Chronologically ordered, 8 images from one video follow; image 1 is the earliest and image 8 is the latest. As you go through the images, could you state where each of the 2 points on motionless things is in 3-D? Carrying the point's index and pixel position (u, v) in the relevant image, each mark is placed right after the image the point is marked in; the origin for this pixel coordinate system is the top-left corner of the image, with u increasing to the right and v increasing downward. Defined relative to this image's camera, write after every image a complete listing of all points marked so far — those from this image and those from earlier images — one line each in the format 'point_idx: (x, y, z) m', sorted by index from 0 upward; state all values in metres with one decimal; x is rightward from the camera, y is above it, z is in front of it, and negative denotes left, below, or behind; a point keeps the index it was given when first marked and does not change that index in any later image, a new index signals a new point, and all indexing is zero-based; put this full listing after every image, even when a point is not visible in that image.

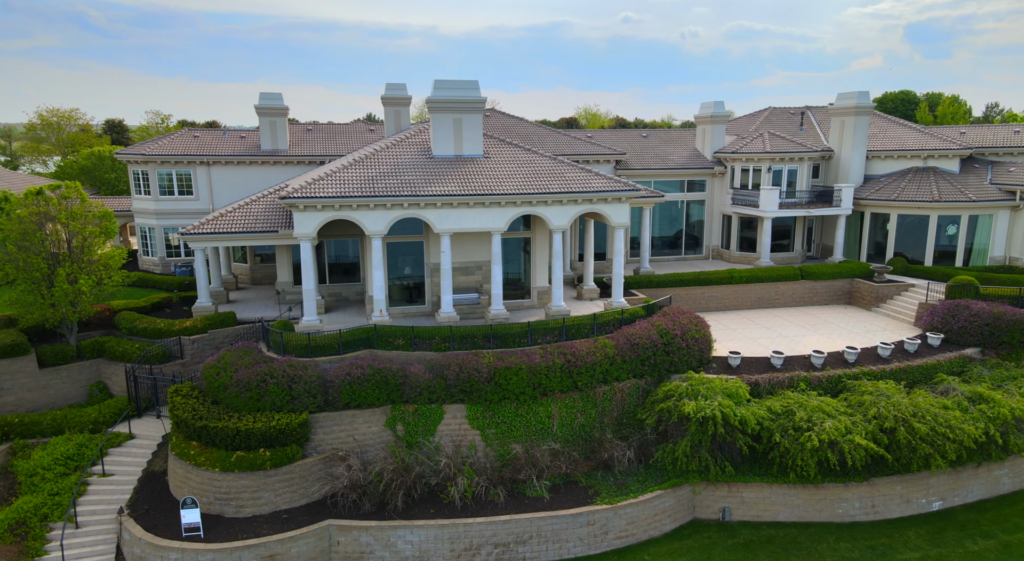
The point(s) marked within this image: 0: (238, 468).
0: (-7.7, -5.3, +18.1) m
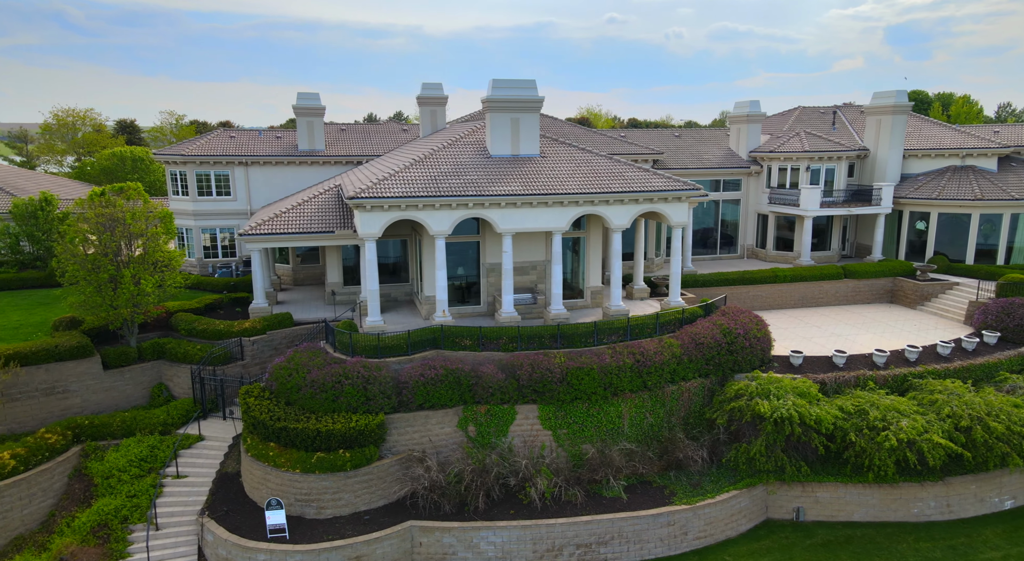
0: (-5.4, -5.3, +18.0) m
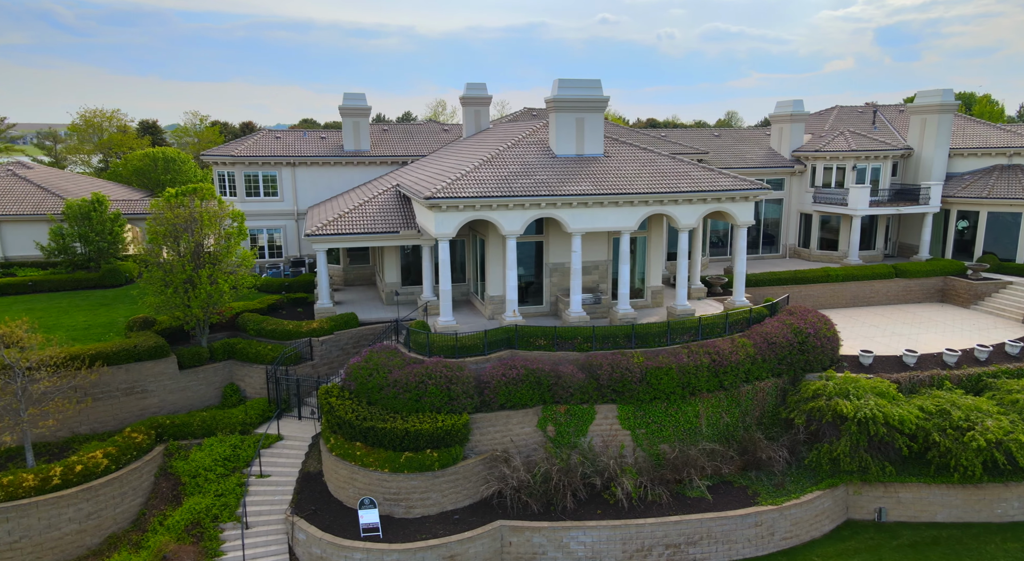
0: (-2.9, -5.3, +18.0) m
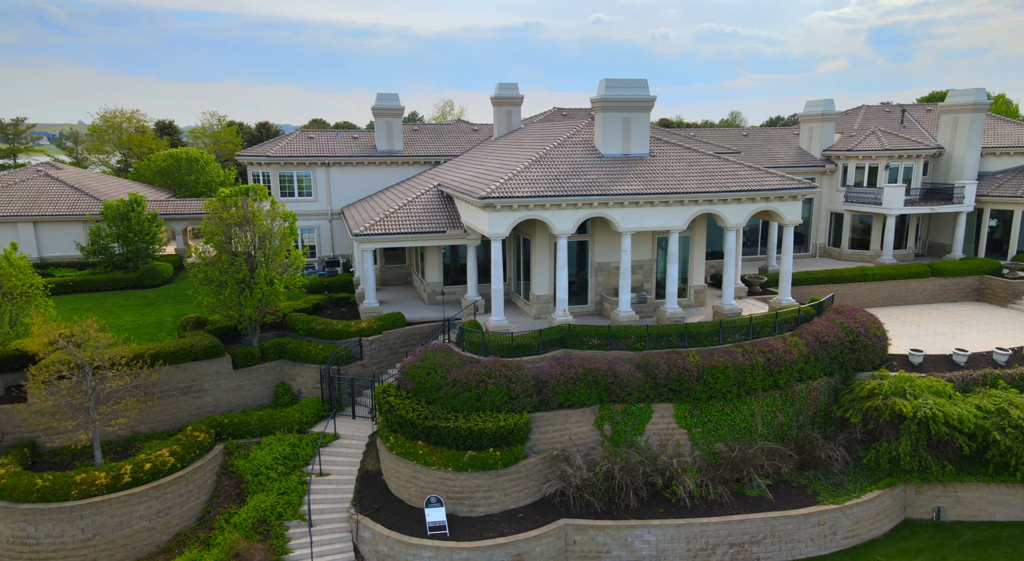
0: (-1.1, -5.3, +18.1) m
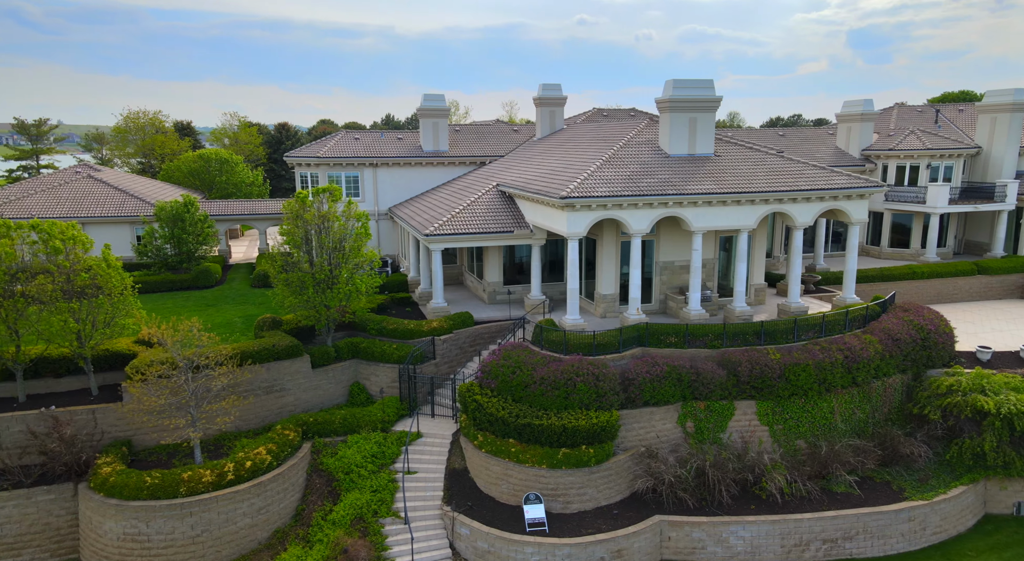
0: (+1.5, -5.3, +18.2) m
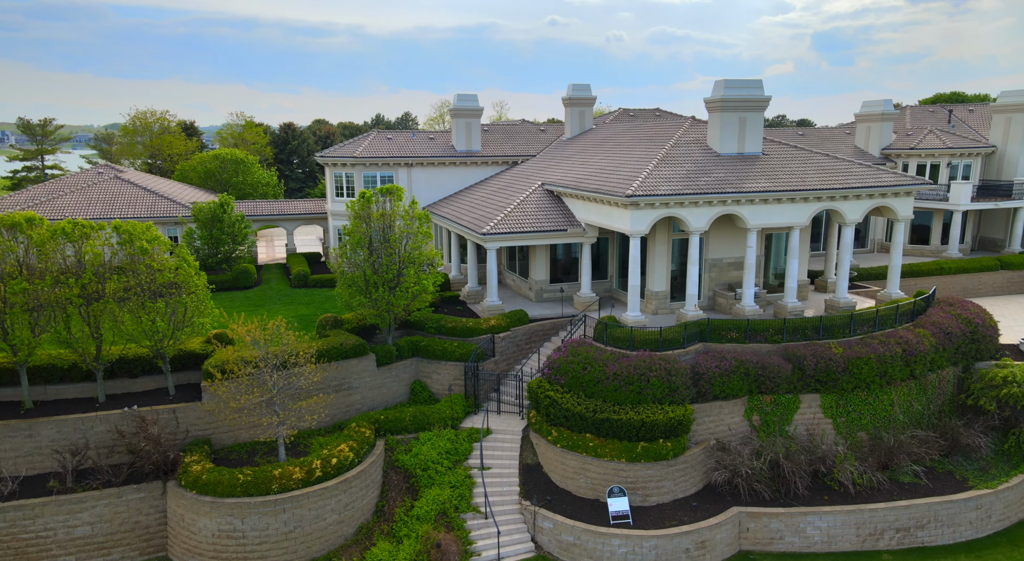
0: (+3.9, -5.2, +18.5) m
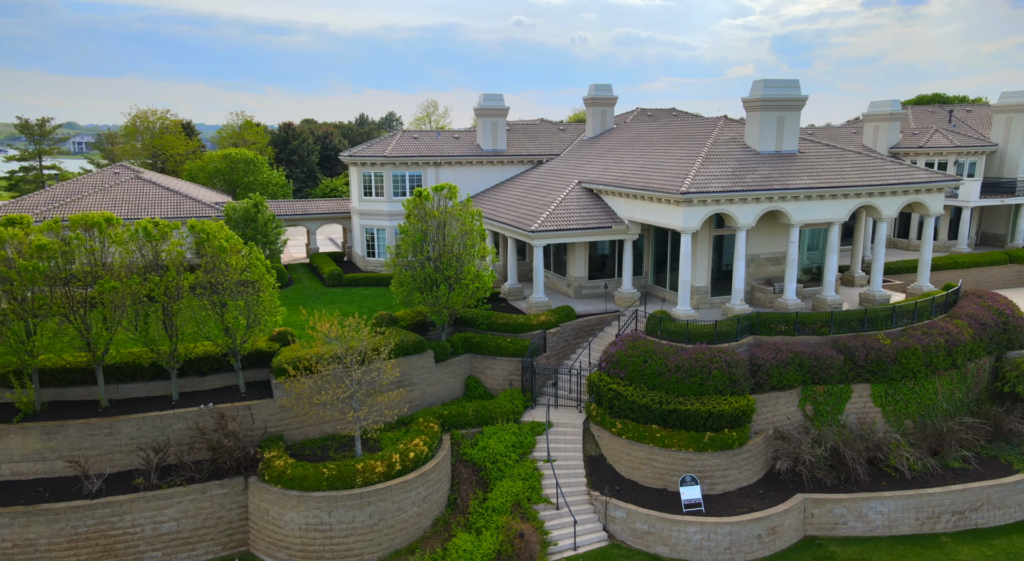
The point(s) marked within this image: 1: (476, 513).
0: (+6.0, -5.0, +19.1) m
1: (-1.0, -6.7, +18.3) m
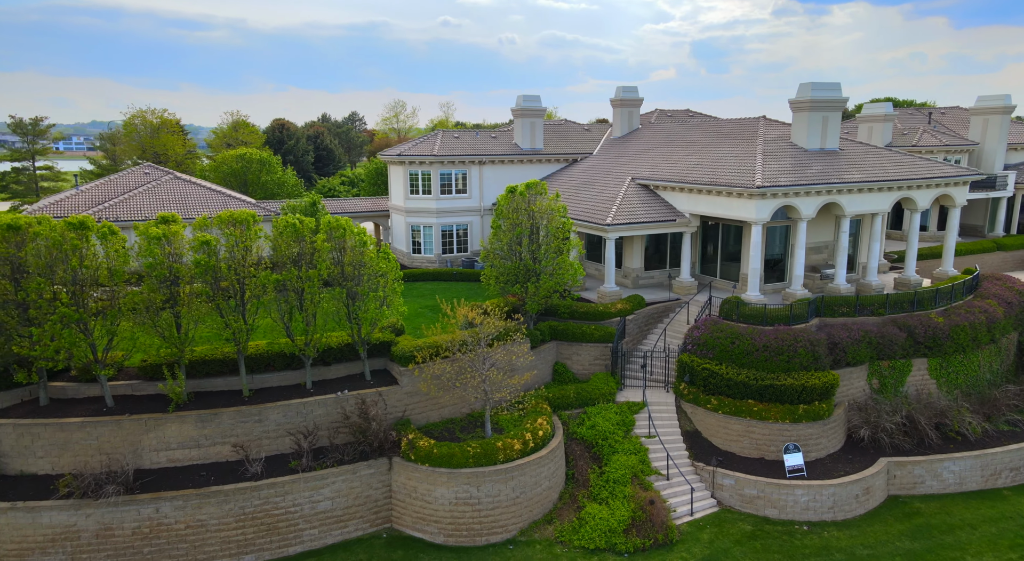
0: (+9.6, -4.5, +20.9) m
1: (+2.7, -6.3, +19.7) m
